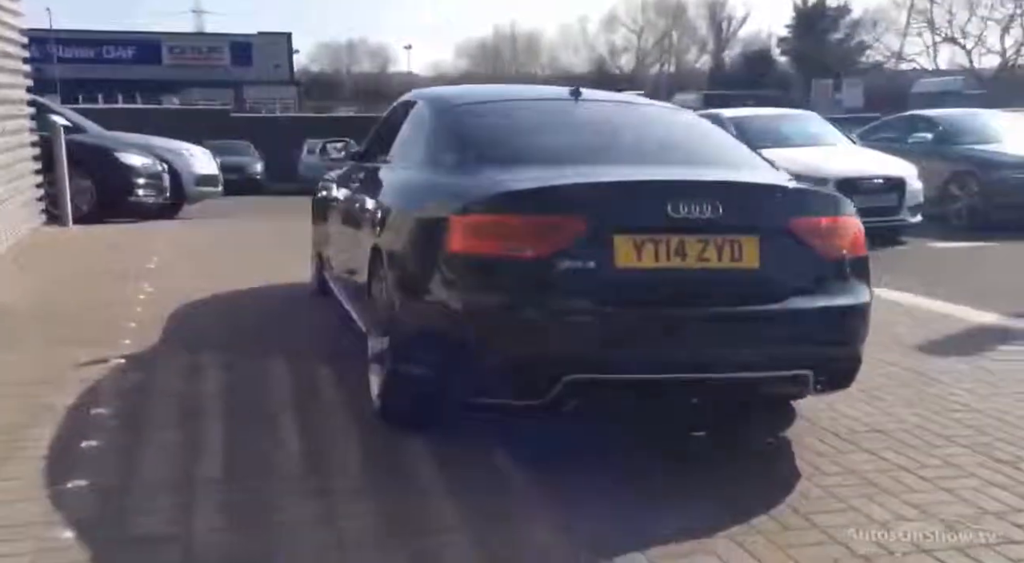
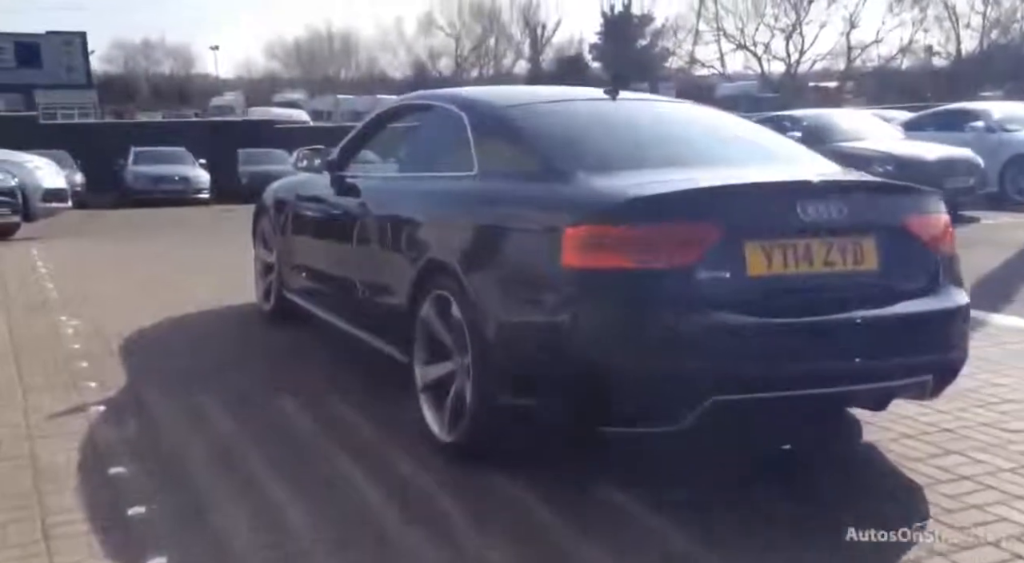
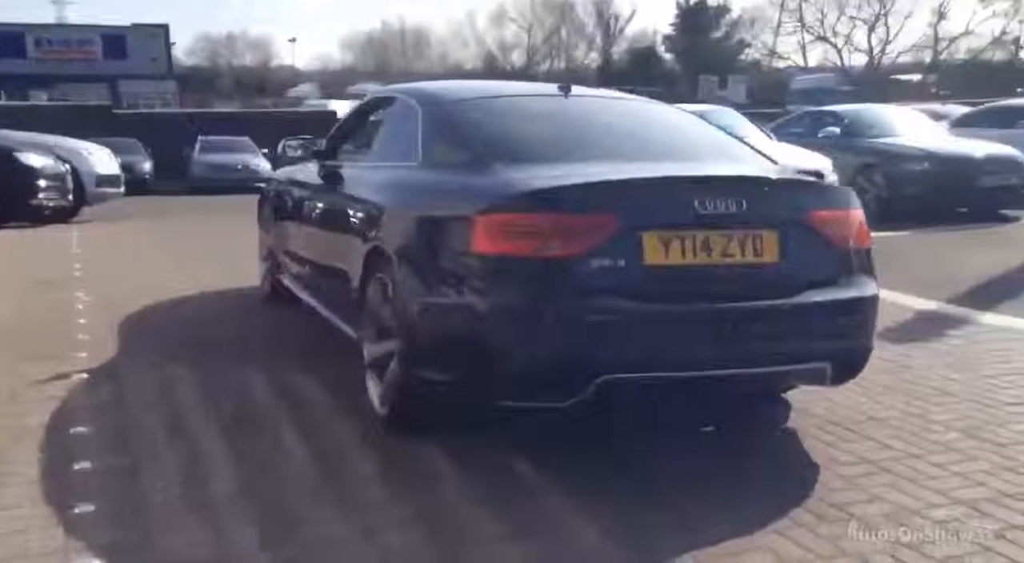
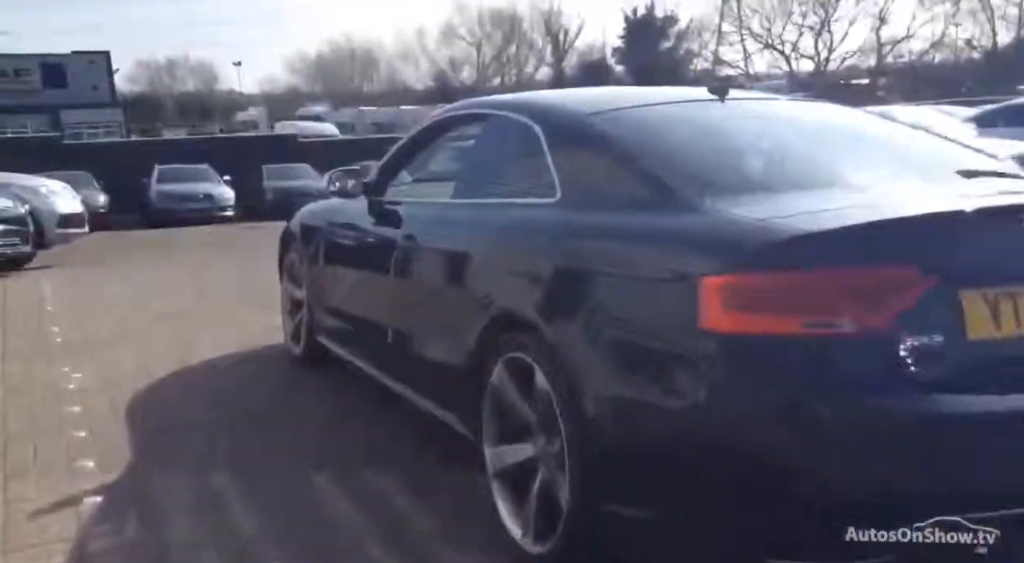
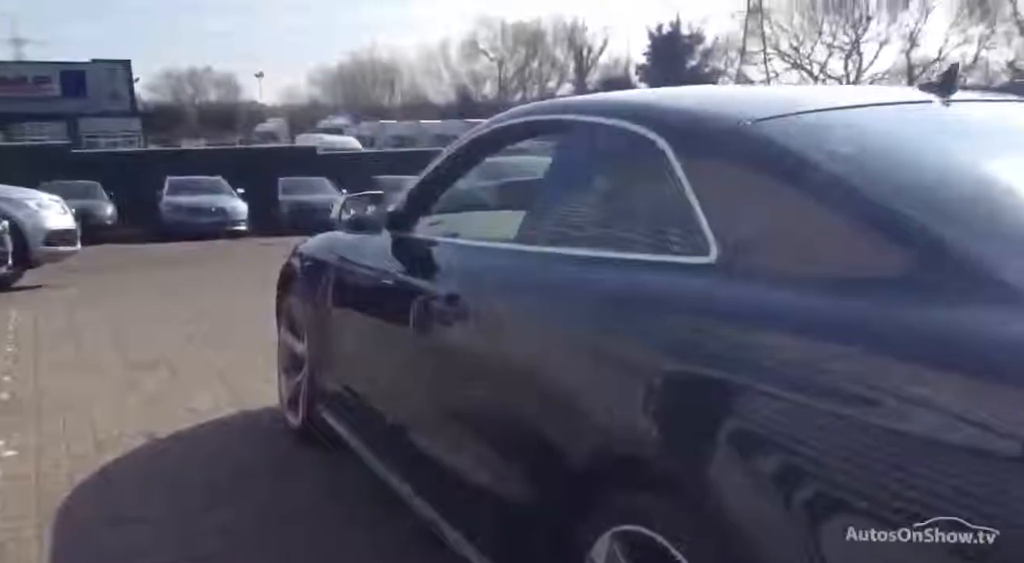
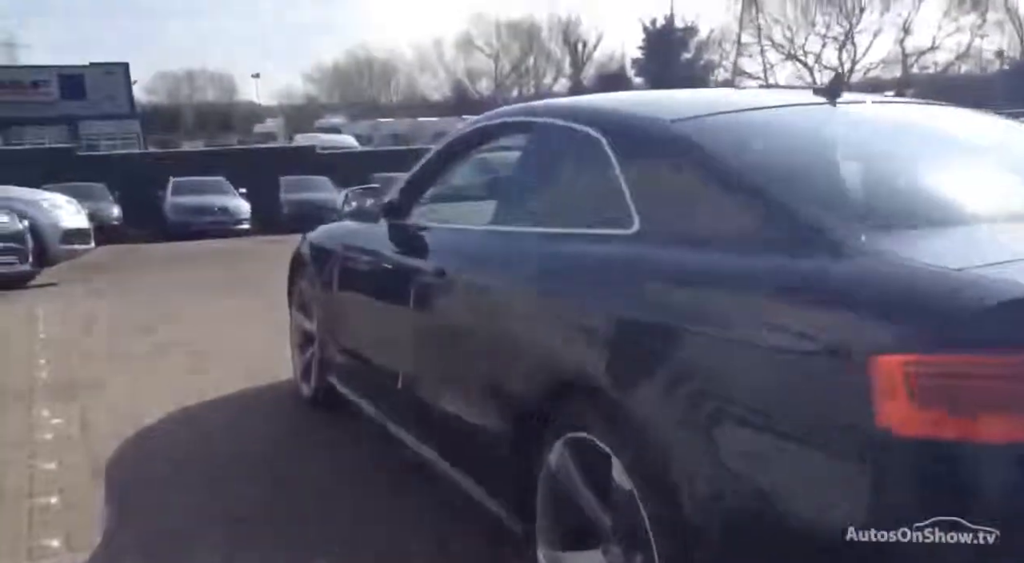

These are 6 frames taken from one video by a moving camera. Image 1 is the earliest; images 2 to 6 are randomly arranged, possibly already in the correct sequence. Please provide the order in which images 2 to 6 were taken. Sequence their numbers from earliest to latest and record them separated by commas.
3, 2, 4, 6, 5
